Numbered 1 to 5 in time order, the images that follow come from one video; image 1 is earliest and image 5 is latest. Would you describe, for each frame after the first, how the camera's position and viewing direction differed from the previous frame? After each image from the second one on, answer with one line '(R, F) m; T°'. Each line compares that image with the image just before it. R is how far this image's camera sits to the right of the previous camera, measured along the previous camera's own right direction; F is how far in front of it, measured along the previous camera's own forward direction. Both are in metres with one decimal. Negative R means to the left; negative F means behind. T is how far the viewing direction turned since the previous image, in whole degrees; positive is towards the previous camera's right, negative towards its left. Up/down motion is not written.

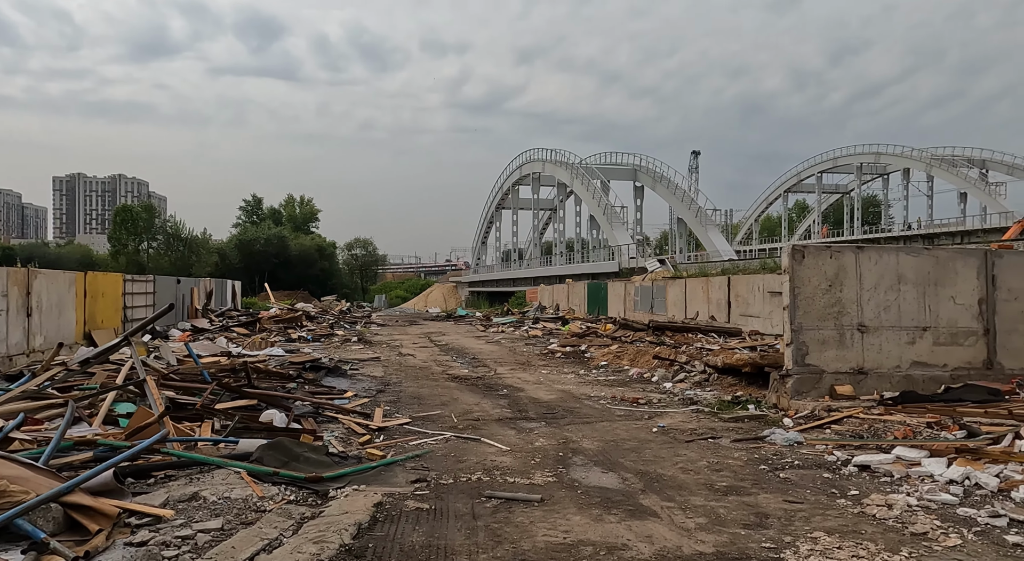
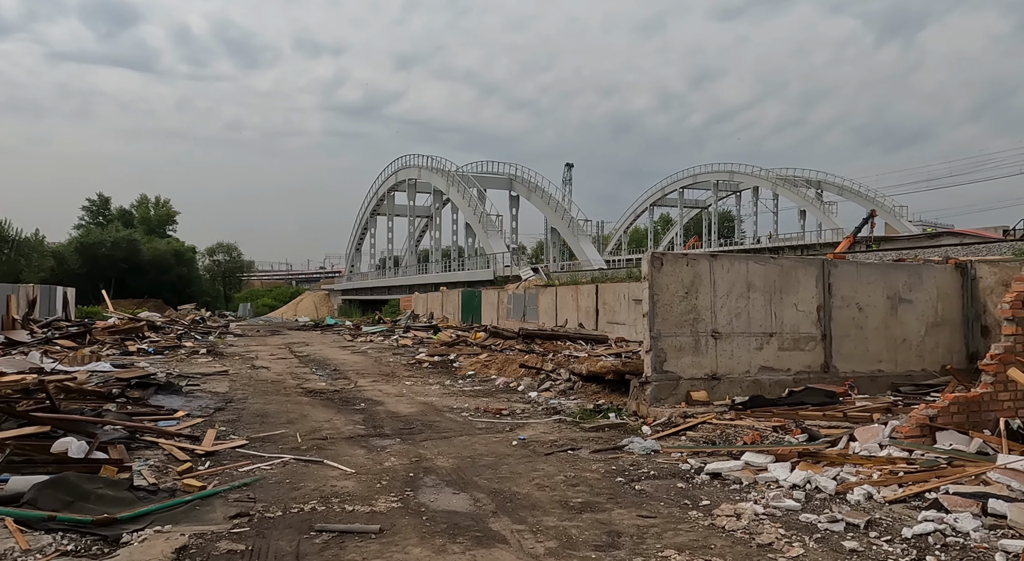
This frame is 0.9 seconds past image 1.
(+0.3, +0.4) m; +10°
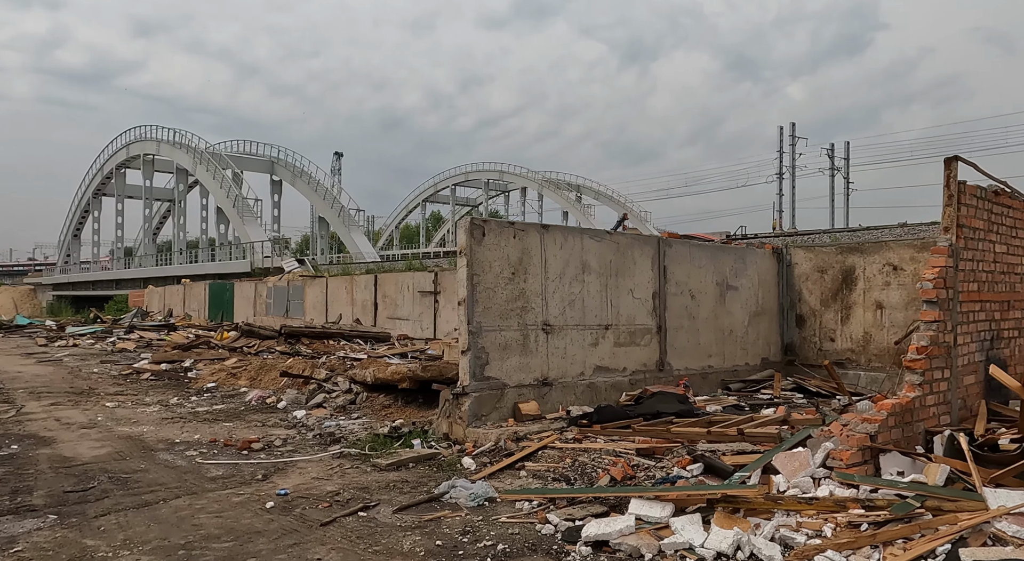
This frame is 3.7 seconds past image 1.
(0.0, +2.9) m; +19°
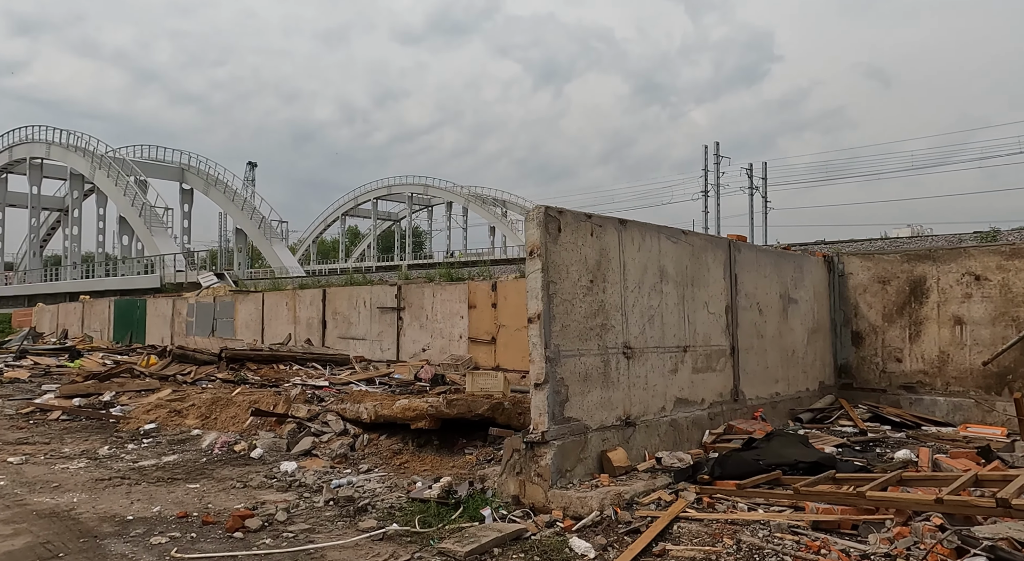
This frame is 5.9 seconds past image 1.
(-1.4, +2.0) m; +7°
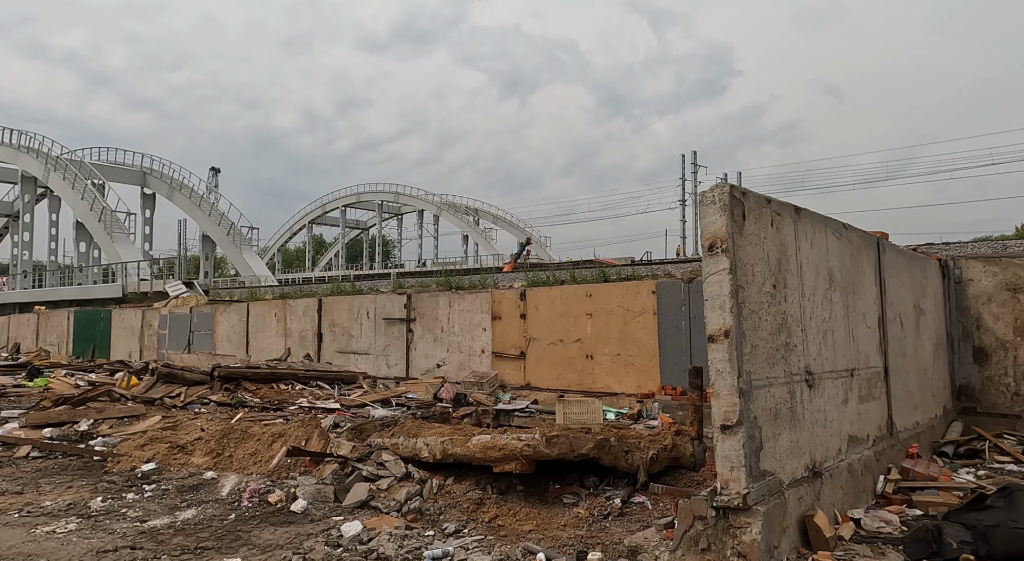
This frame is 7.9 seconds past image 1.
(-1.3, +1.6) m; +3°
